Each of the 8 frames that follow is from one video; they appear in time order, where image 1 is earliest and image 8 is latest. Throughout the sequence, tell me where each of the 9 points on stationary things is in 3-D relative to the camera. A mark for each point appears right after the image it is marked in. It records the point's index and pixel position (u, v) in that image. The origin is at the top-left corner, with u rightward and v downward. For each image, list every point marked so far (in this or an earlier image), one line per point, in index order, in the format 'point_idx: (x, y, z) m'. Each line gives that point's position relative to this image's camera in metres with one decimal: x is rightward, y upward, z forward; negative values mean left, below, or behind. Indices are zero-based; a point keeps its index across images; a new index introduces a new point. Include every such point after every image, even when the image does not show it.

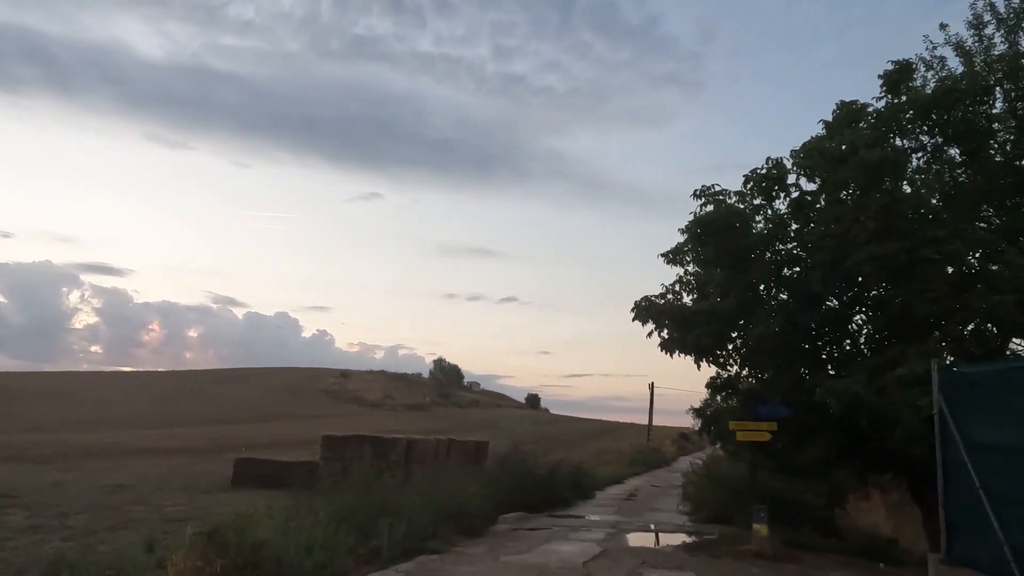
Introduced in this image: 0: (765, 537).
0: (+5.5, -5.5, +14.5) m
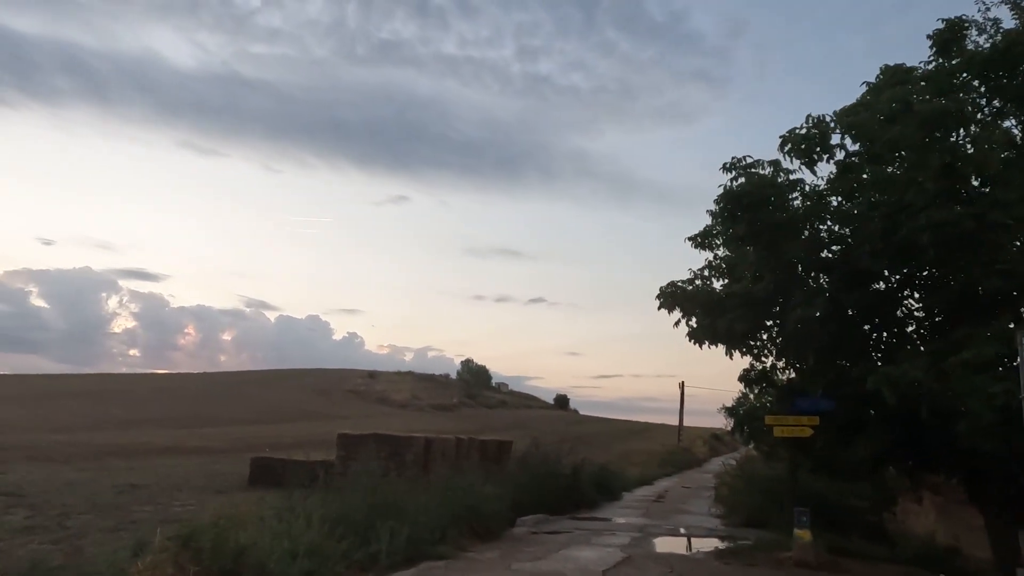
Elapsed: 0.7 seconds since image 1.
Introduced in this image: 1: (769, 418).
0: (+5.8, -5.0, +13.1) m
1: (+5.5, -2.8, +14.3) m
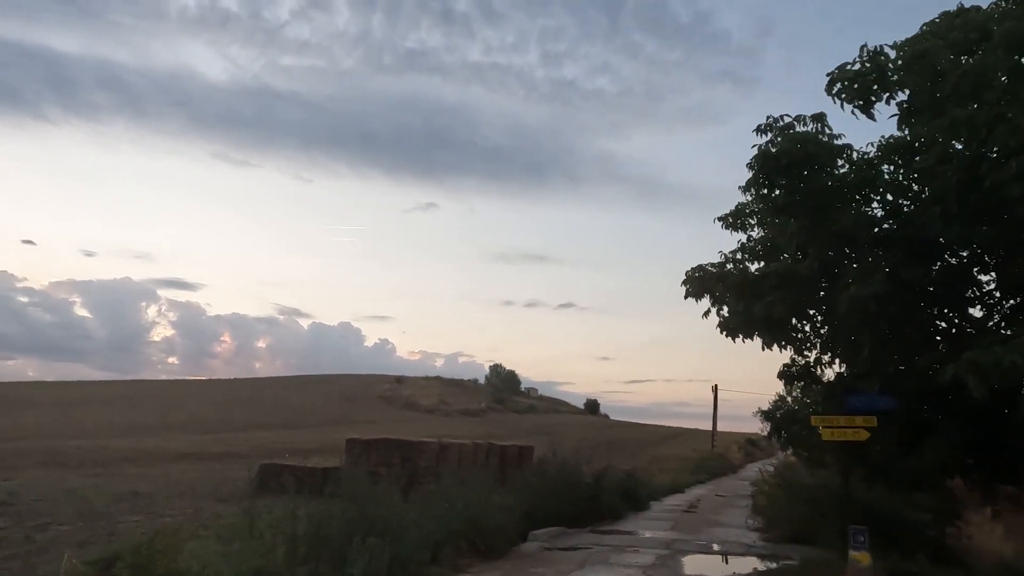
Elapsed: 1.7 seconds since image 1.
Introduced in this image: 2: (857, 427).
0: (+5.9, -4.6, +11.0) m
1: (+5.6, -2.4, +12.2) m
2: (+6.3, -2.5, +12.1) m
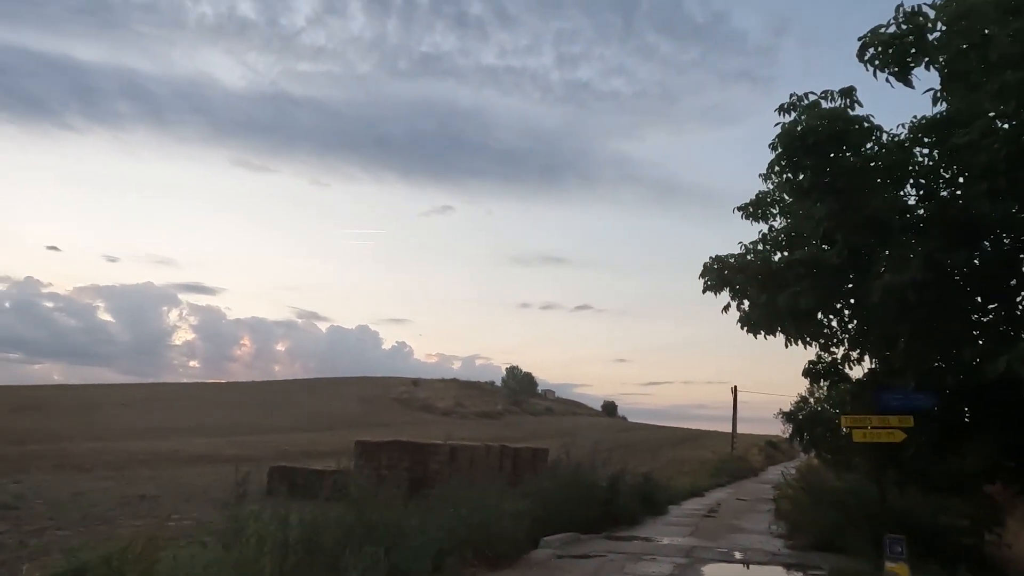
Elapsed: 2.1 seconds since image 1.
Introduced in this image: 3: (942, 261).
0: (+6.0, -4.5, +10.1) m
1: (+5.7, -2.2, +11.3) m
2: (+6.4, -2.3, +11.2) m
3: (+6.5, +0.4, +10.0) m
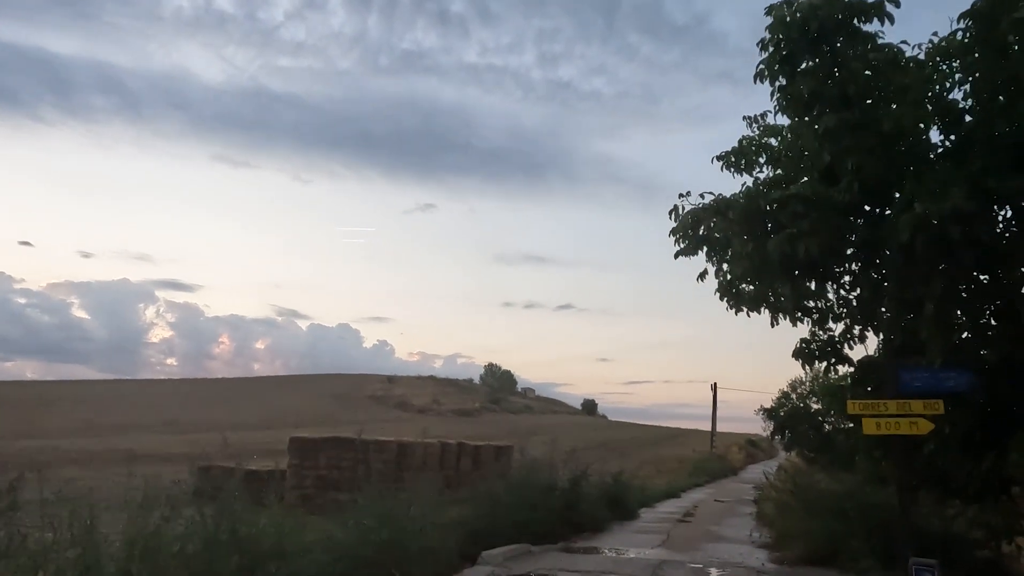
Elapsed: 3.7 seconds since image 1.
0: (+4.8, -3.8, +7.5) m
1: (+4.5, -1.5, +8.7) m
2: (+5.2, -1.6, +8.6) m
3: (+5.3, +1.1, +7.4) m
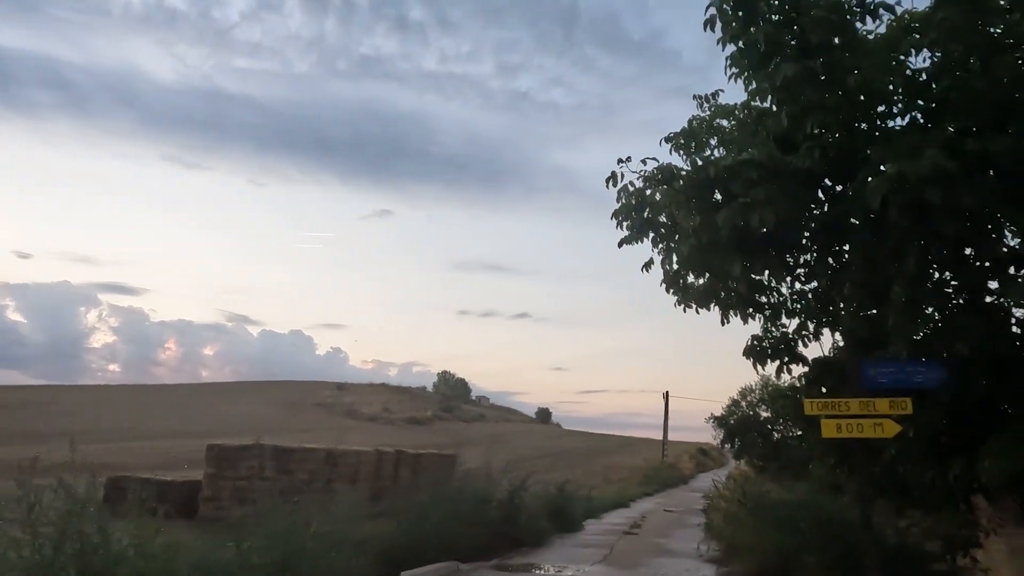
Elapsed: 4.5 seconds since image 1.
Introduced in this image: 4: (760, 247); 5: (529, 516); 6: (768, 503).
0: (+3.8, -3.6, +6.4) m
1: (+3.5, -1.3, +7.6) m
2: (+4.2, -1.5, +7.5) m
3: (+4.4, +1.3, +6.4) m
4: (+2.9, +0.5, +7.6) m
5: (+0.5, -6.1, +17.9) m
6: (+5.2, -4.3, +13.3) m
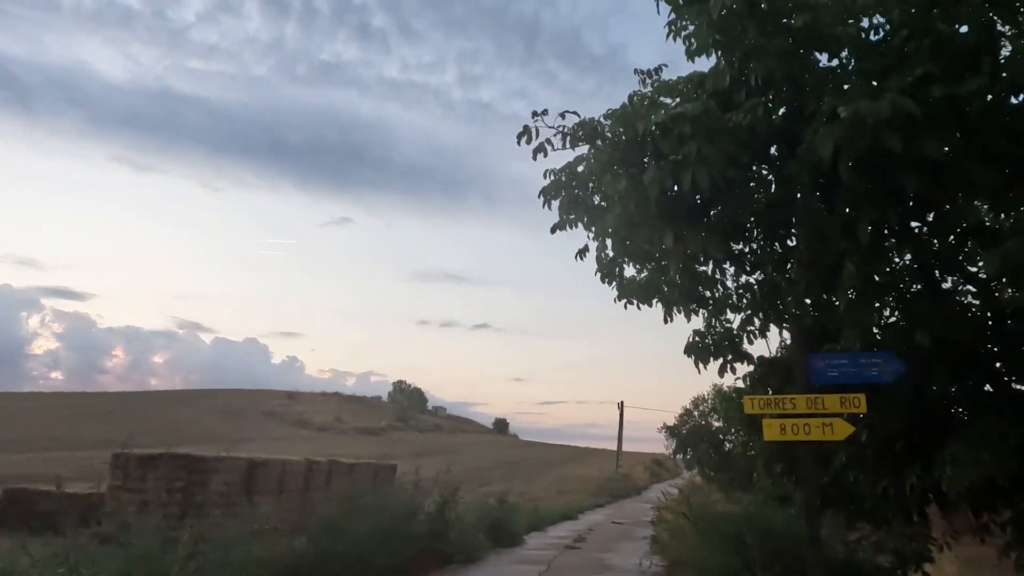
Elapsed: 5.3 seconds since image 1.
0: (+2.8, -3.3, +5.4) m
1: (+2.4, -1.1, +6.6) m
2: (+3.1, -1.3, +6.5) m
3: (+3.5, +1.5, +5.5) m
4: (+1.8, +0.7, +6.6) m
5: (-1.3, -6.0, +16.6) m
6: (+3.7, -4.2, +12.3) m
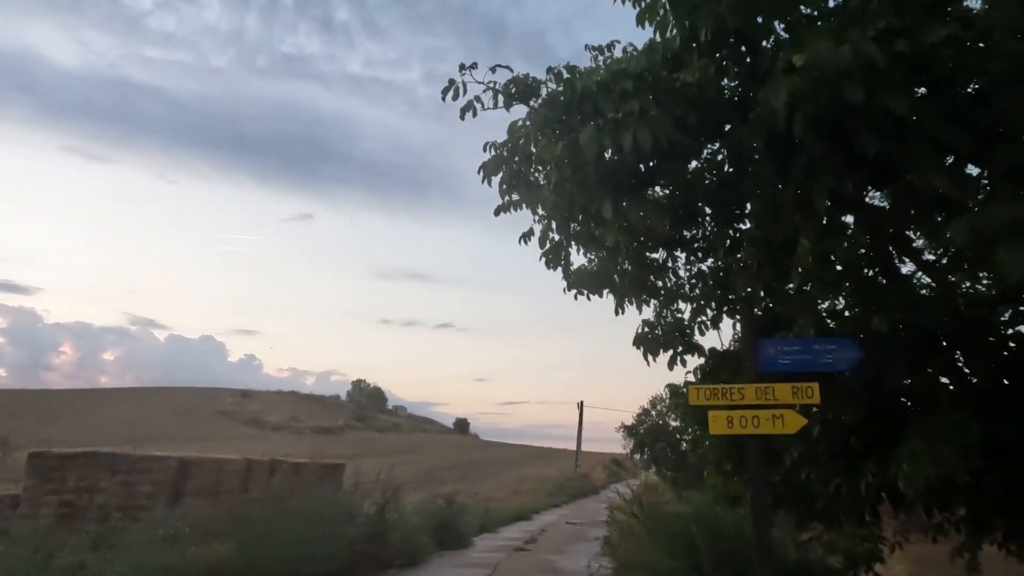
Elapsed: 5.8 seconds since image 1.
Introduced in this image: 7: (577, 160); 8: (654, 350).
0: (+2.1, -3.1, +4.8) m
1: (+1.7, -0.9, +6.0) m
2: (+2.4, -1.1, +6.0) m
3: (+2.9, +1.7, +5.0) m
4: (+1.1, +0.9, +6.0) m
5: (-2.6, -5.8, +15.8) m
6: (+2.7, -4.0, +11.7) m
7: (+0.6, +1.1, +6.0) m
8: (+2.1, -0.9, +10.0) m
